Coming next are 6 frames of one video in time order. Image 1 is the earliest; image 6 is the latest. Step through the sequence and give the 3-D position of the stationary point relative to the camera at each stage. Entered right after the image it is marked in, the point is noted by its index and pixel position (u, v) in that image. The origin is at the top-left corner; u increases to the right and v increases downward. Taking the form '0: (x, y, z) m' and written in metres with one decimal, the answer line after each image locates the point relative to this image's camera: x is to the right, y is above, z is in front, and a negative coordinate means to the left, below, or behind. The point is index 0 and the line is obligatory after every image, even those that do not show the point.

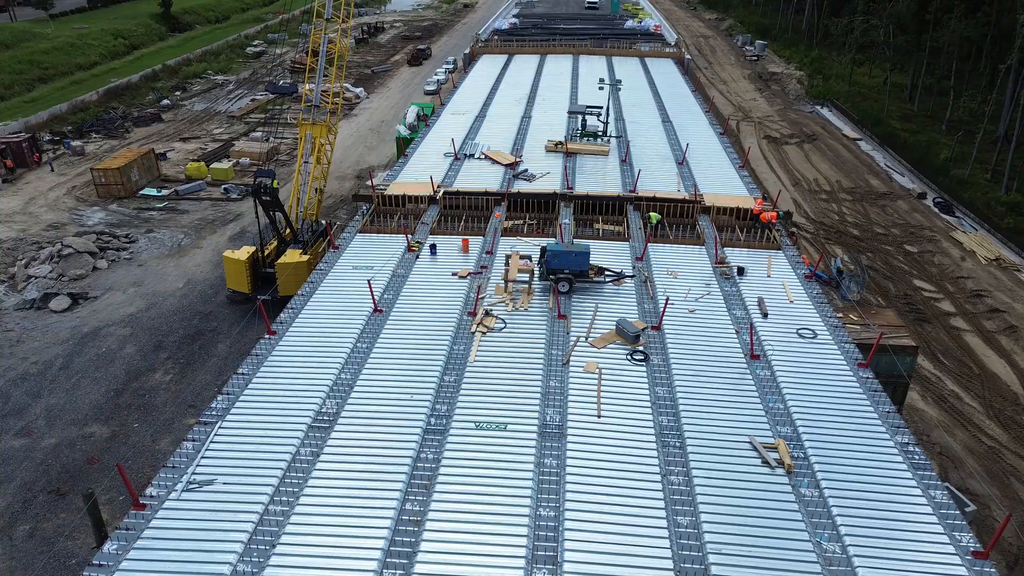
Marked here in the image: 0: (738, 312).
0: (+5.8, -0.6, +18.7) m
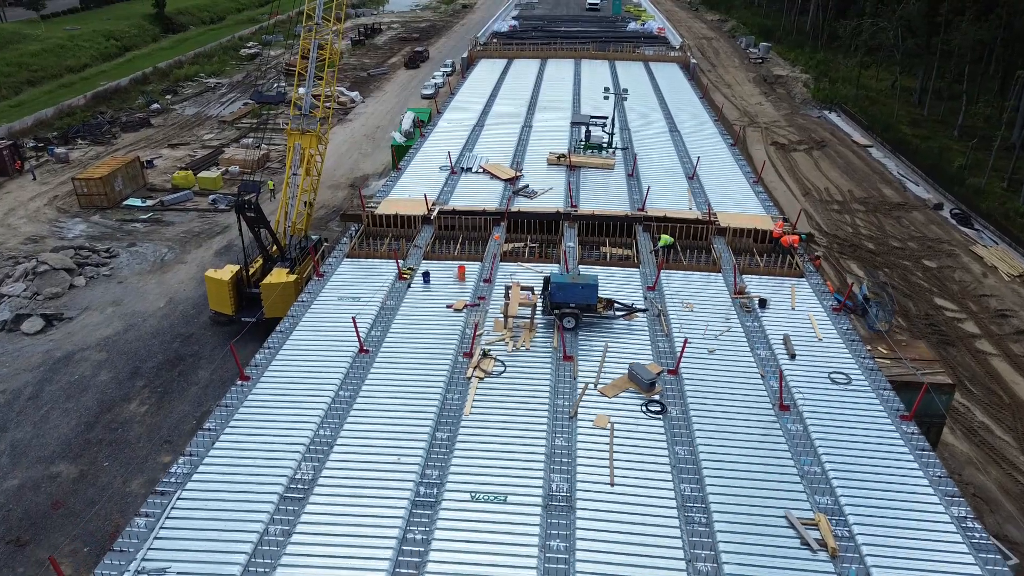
0: (+5.8, -1.5, +16.9) m
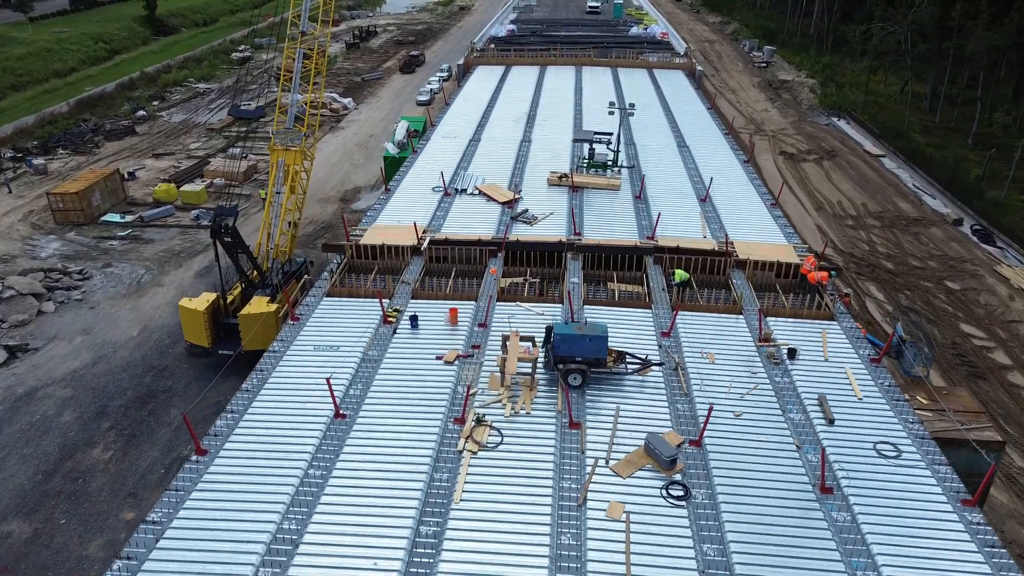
0: (+5.8, -2.6, +14.8) m
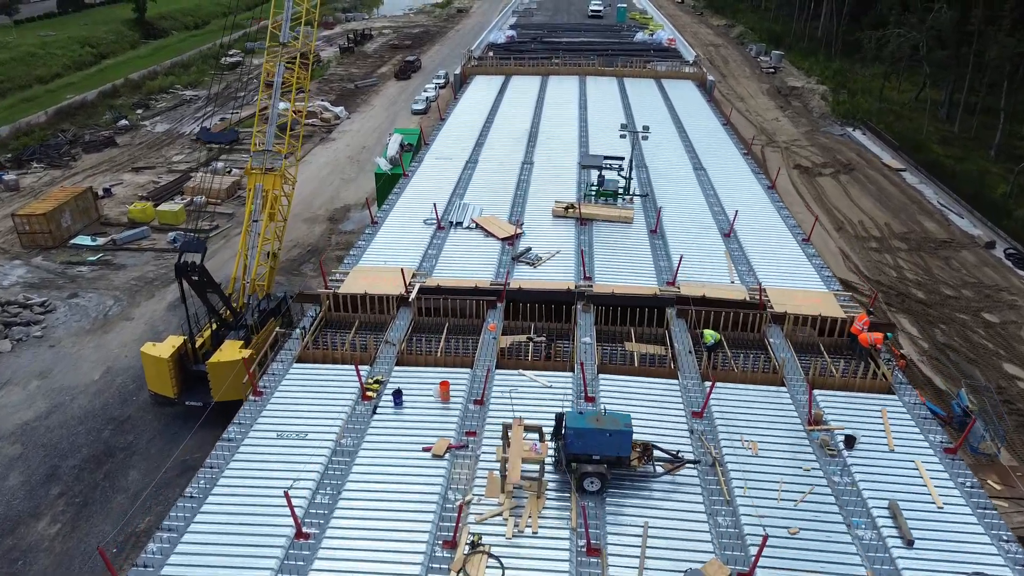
0: (+5.8, -4.0, +12.1) m
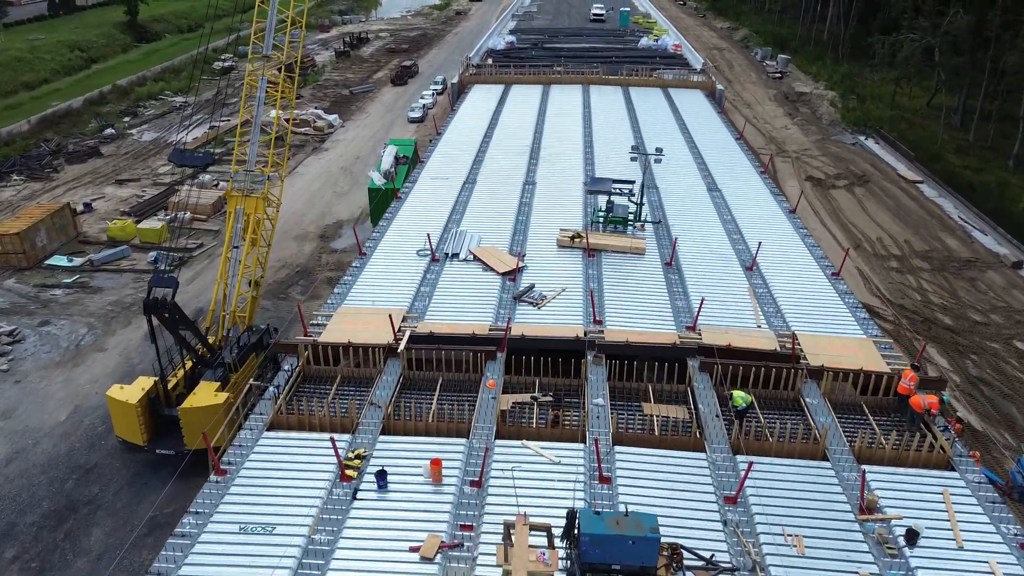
0: (+5.9, -5.1, +10.0) m
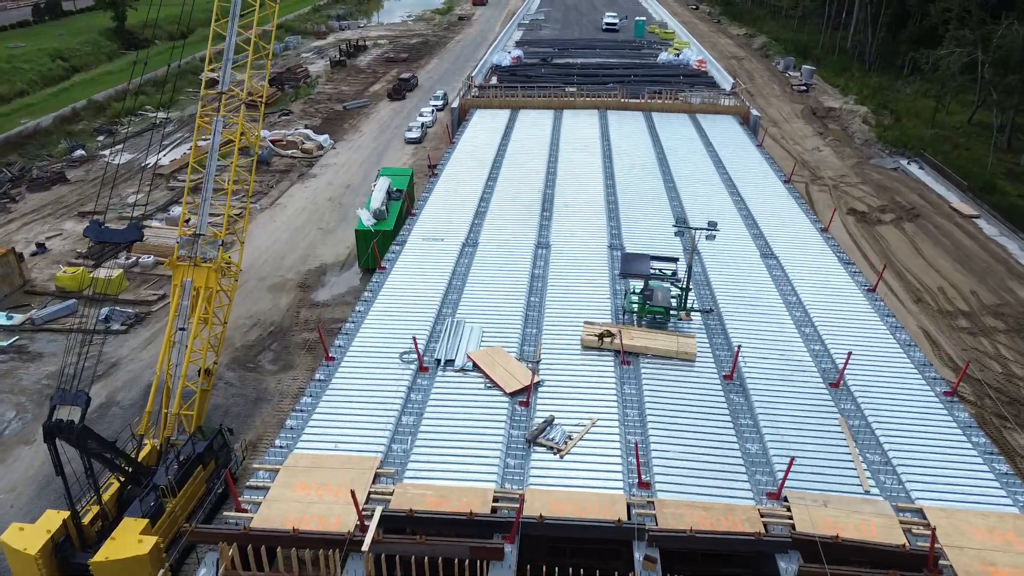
0: (+6.0, -7.8, +5.0) m
